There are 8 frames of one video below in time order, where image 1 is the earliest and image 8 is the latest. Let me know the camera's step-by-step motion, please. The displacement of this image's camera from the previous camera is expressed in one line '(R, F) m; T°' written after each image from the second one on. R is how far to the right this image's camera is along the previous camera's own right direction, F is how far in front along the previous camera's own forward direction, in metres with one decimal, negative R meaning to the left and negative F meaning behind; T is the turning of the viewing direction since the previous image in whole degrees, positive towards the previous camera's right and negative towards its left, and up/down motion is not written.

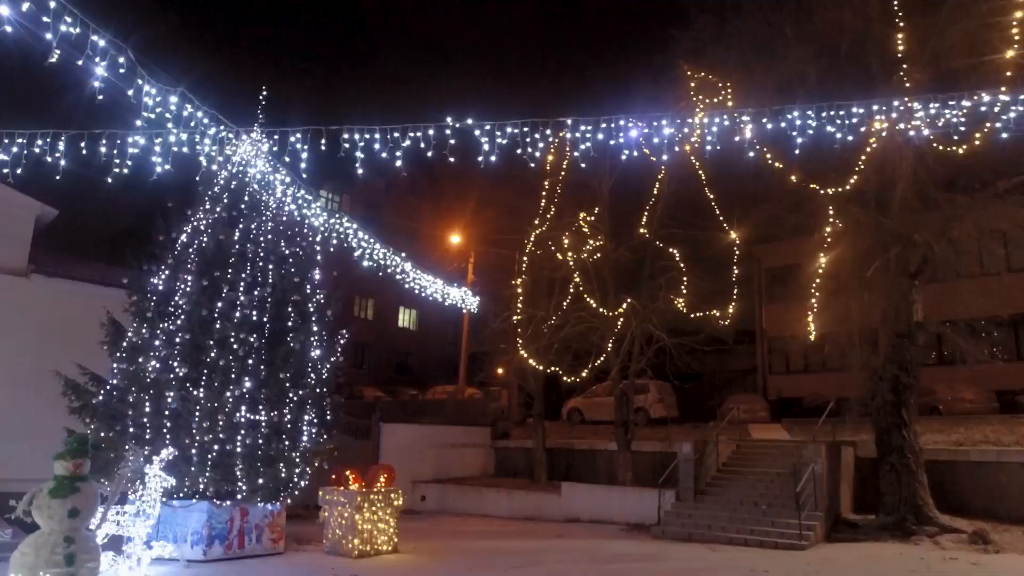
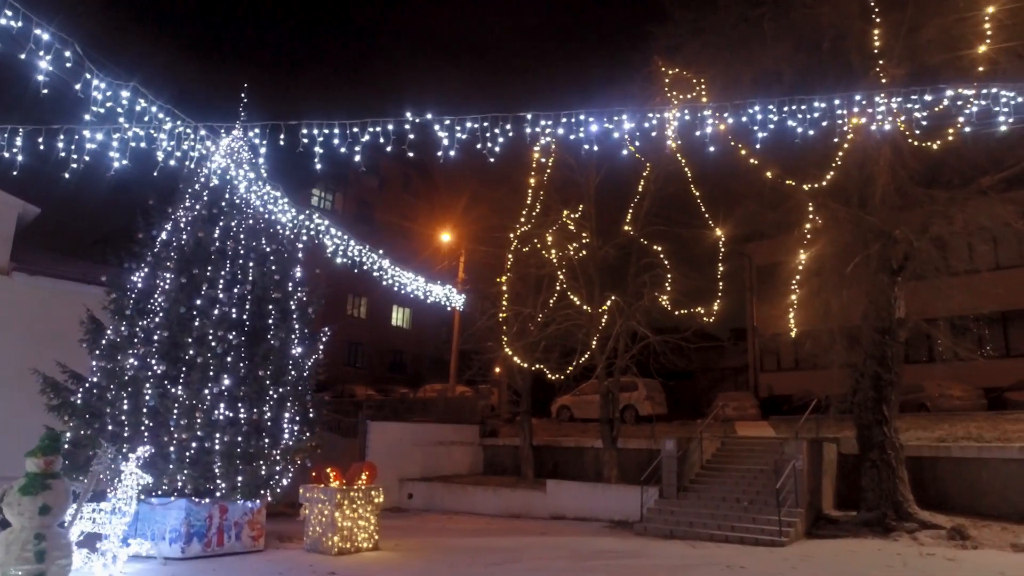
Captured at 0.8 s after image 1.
(+0.3, 0.0) m; 0°
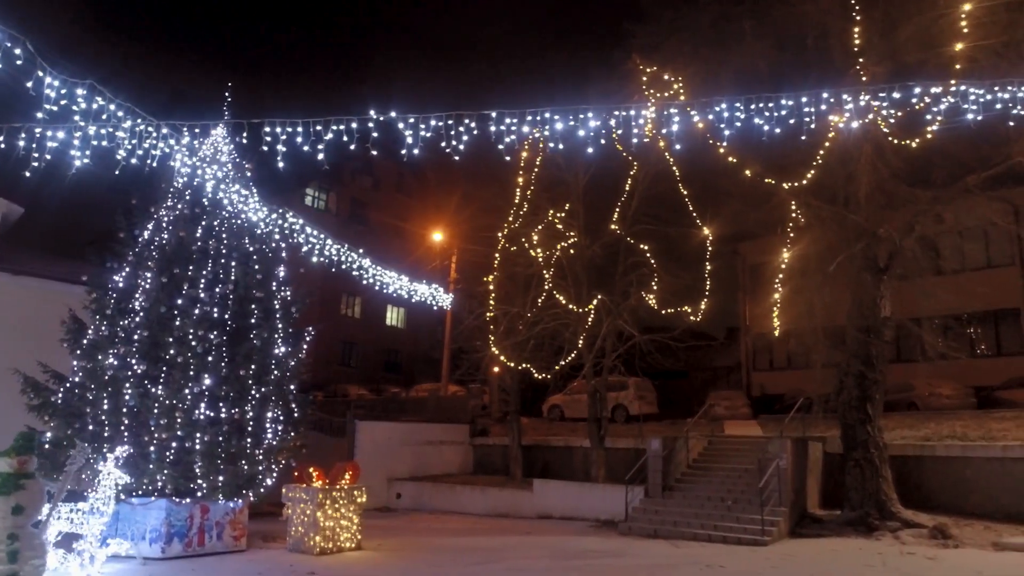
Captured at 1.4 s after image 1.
(+0.3, 0.0) m; 0°
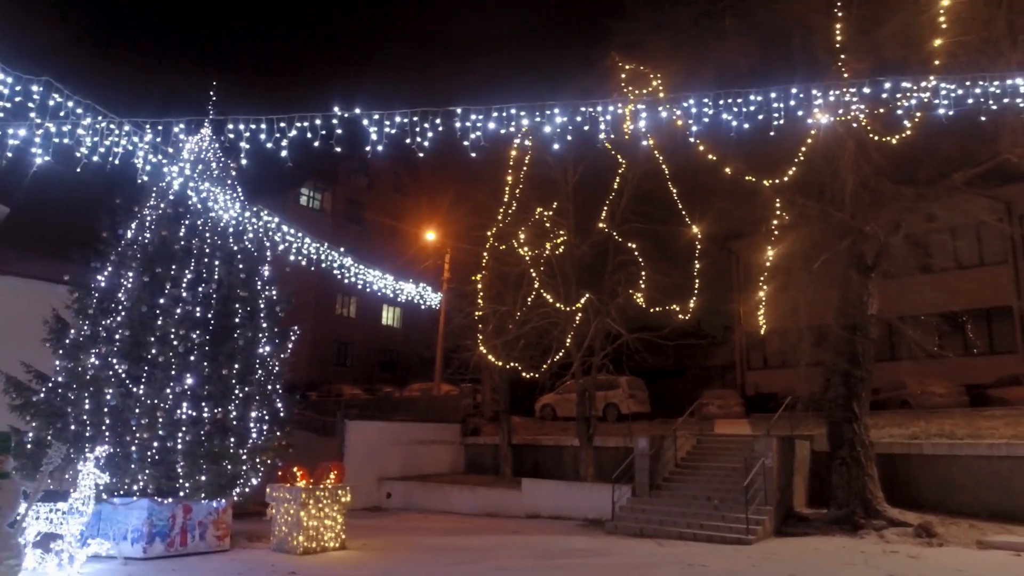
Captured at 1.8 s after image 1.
(+0.3, 0.0) m; 0°
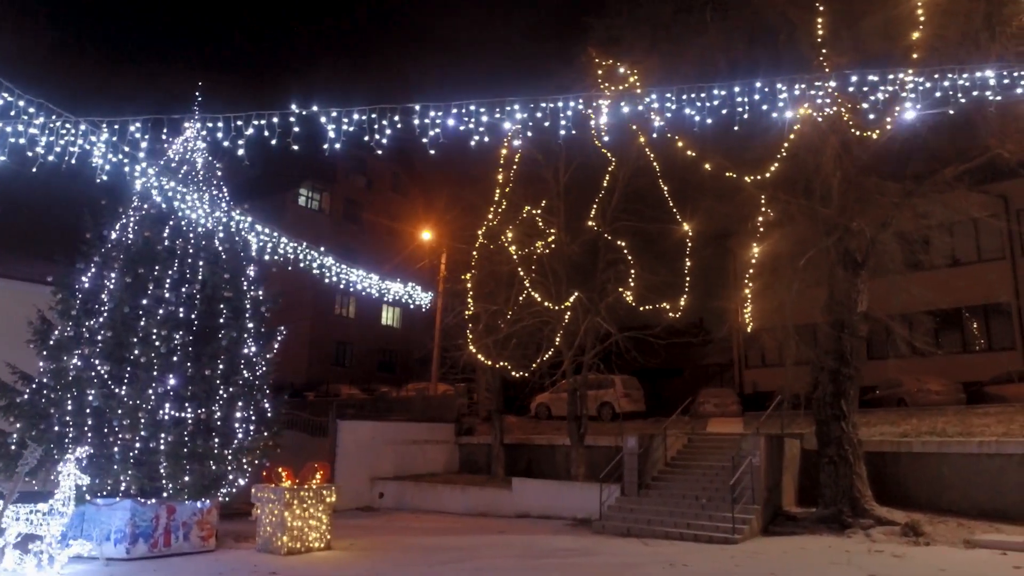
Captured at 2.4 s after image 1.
(+0.4, +0.1) m; -1°
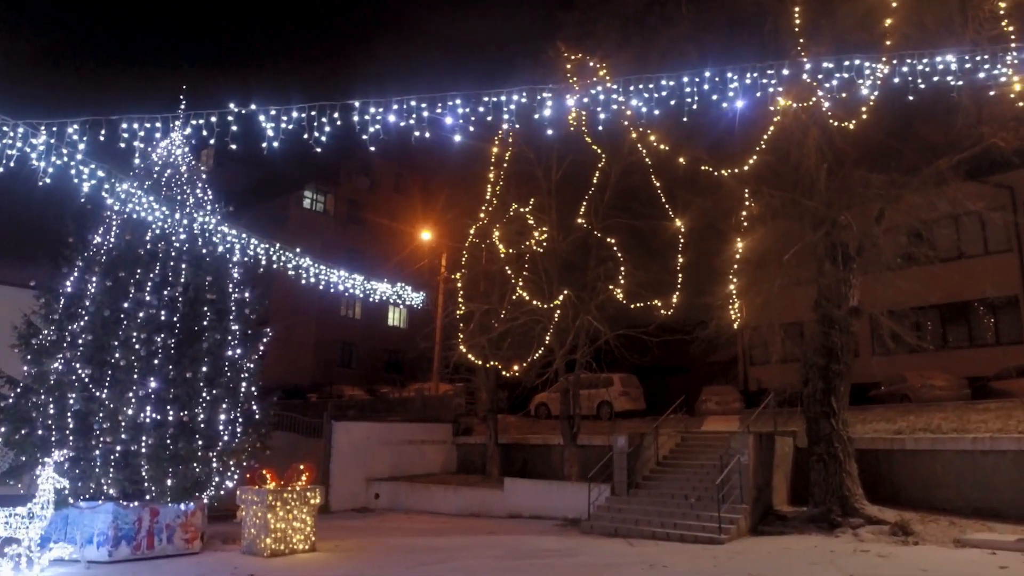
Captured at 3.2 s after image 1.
(+0.6, +0.1) m; -1°
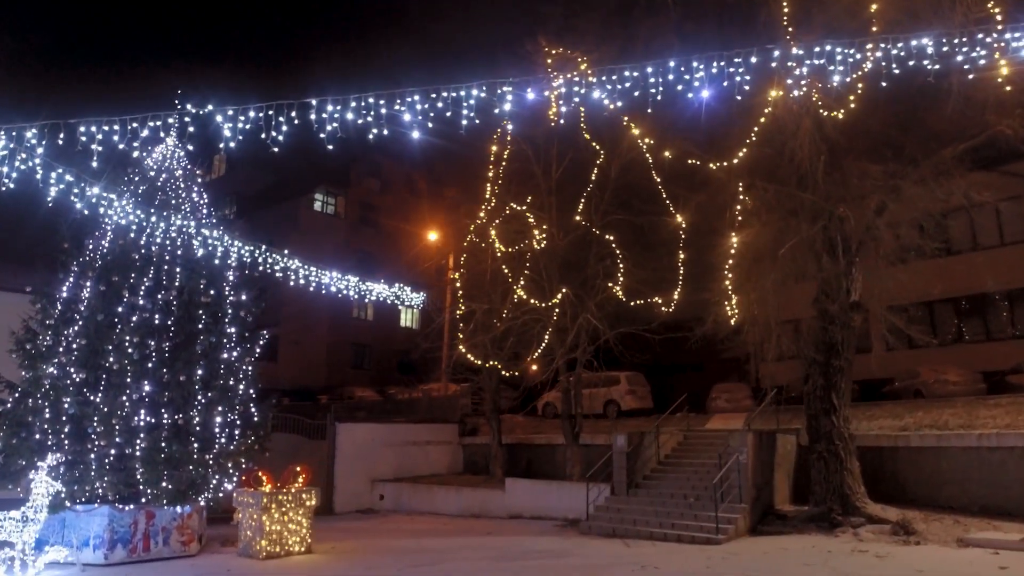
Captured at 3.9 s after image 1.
(+0.5, +0.1) m; -2°
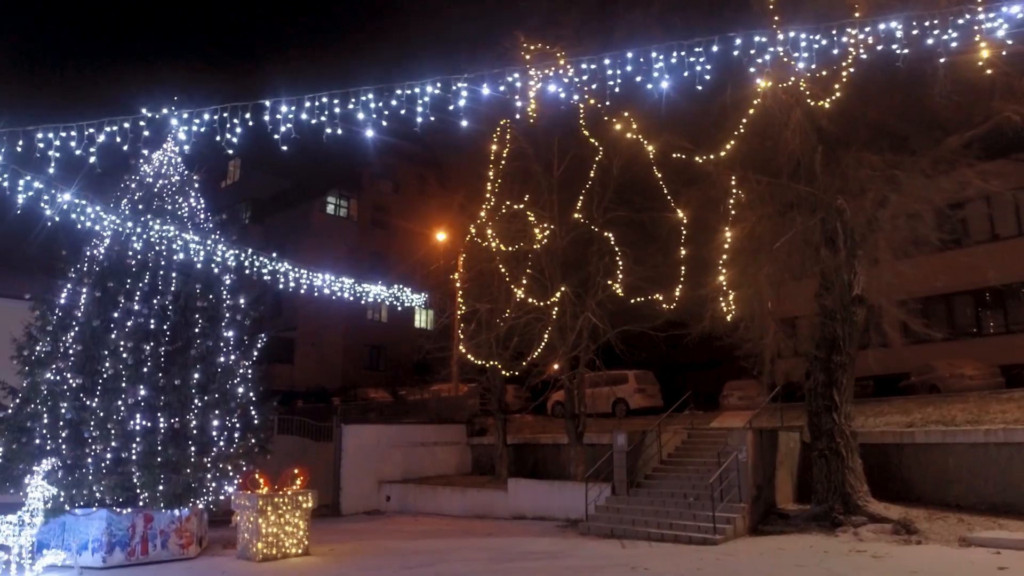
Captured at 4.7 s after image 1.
(+0.6, +0.1) m; -2°
